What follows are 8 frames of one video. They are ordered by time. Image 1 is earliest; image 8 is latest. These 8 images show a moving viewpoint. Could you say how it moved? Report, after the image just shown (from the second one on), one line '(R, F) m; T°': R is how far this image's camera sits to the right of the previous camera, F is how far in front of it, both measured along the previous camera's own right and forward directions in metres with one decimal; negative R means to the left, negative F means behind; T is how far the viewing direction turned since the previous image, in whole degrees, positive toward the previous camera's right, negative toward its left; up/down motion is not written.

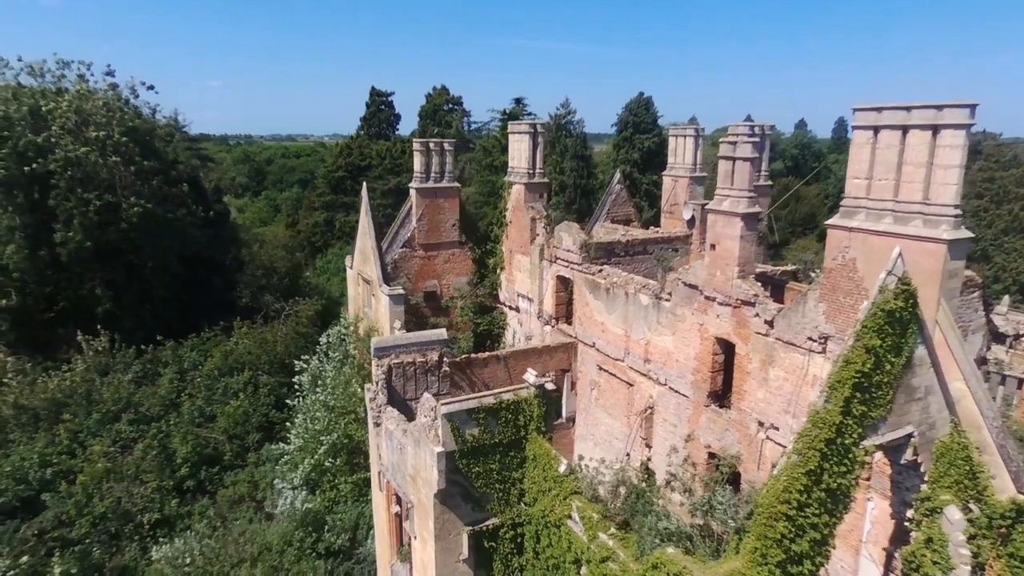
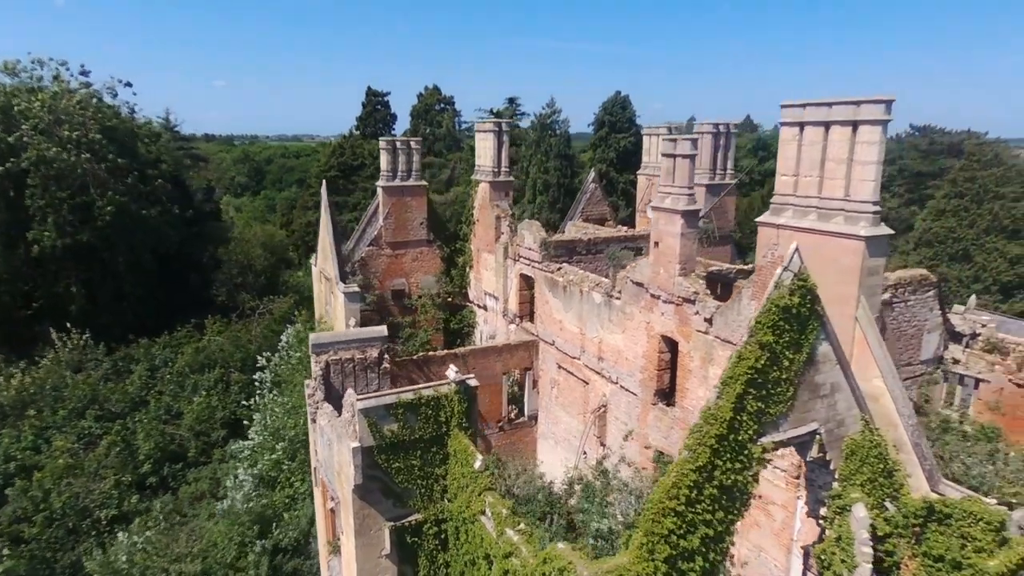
(+1.1, 0.0) m; -1°
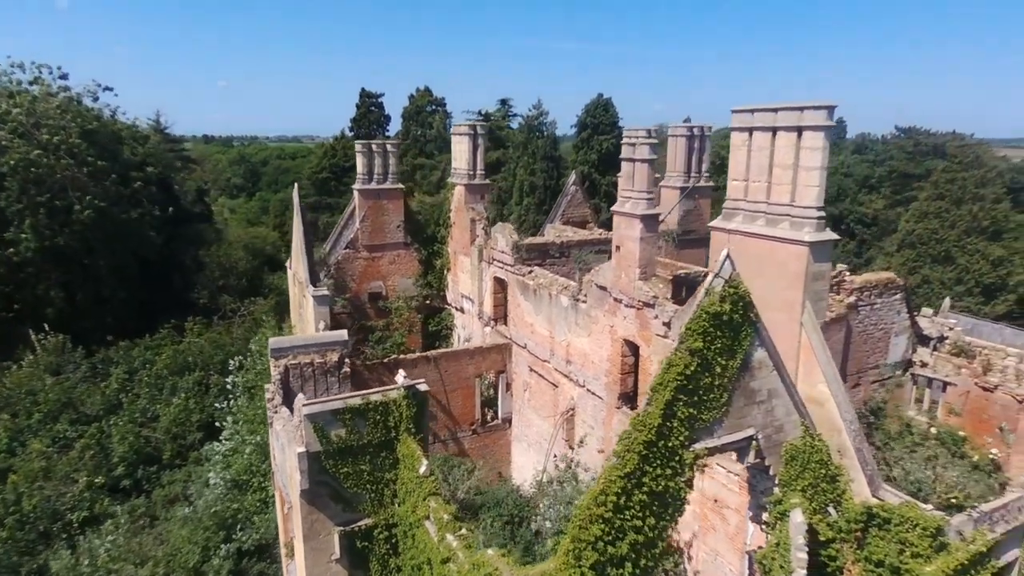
(+0.7, 0.0) m; 0°
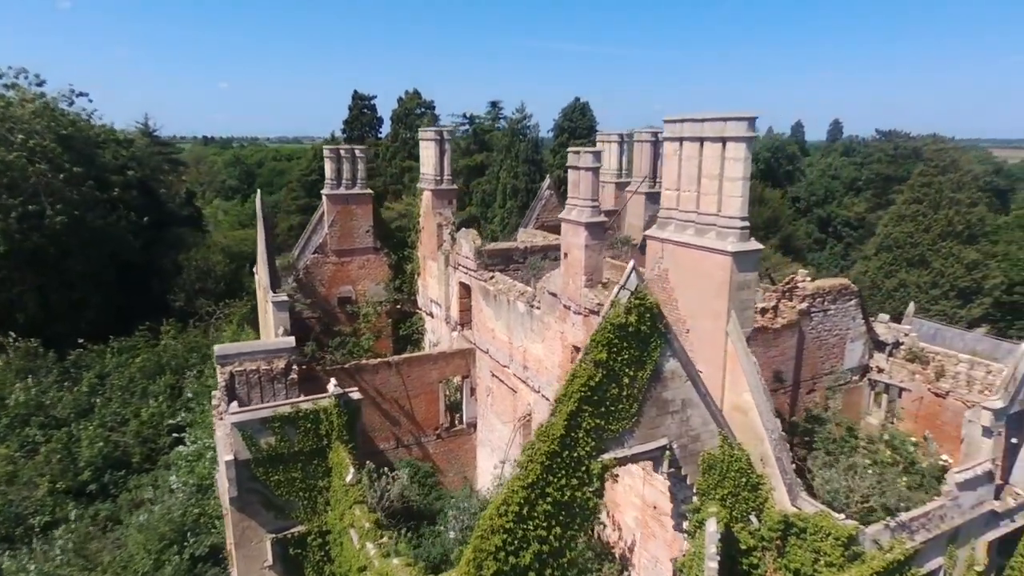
(+0.9, -0.1) m; 0°
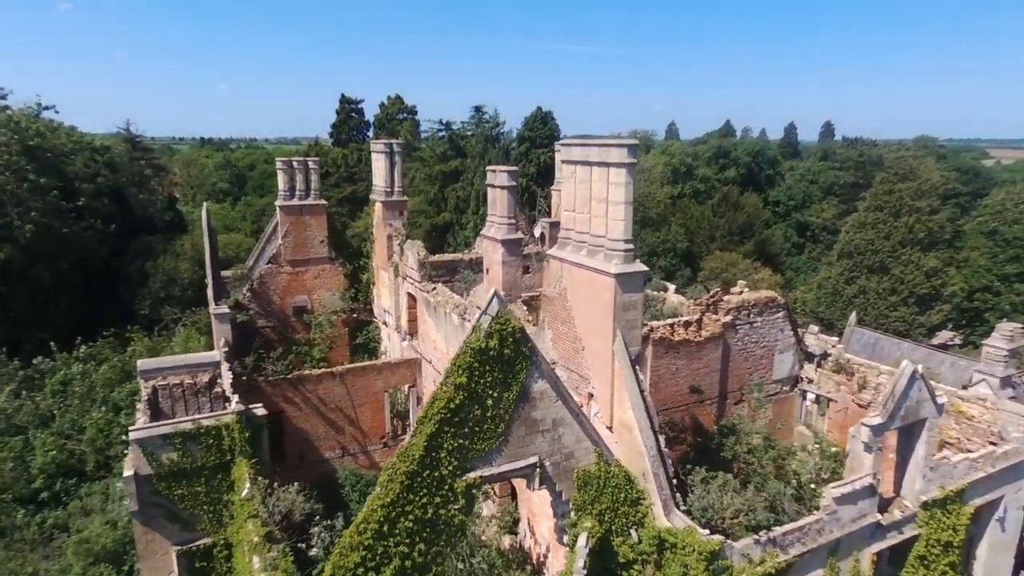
(+1.4, -0.2) m; 0°
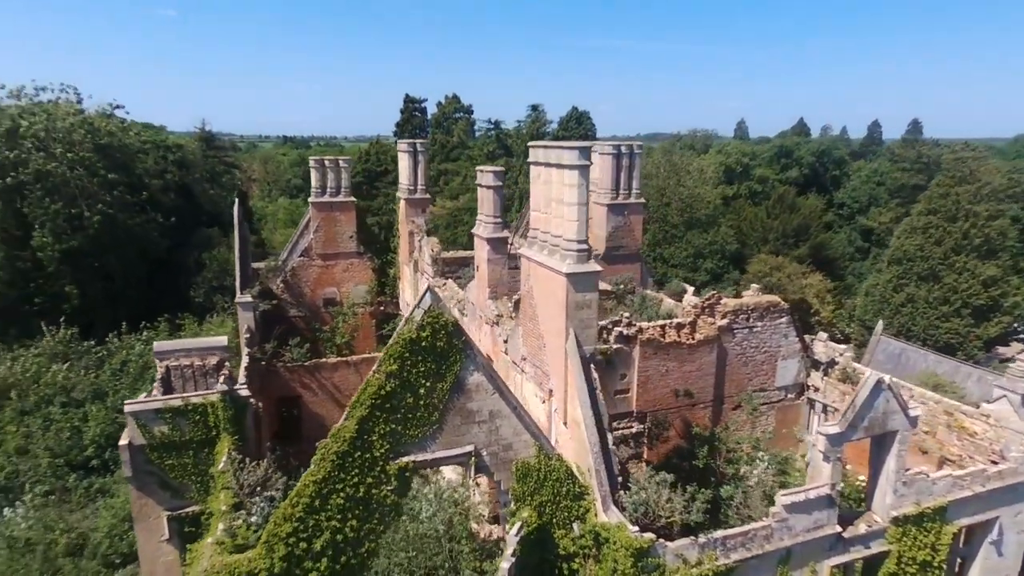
(+1.5, -0.2) m; -6°
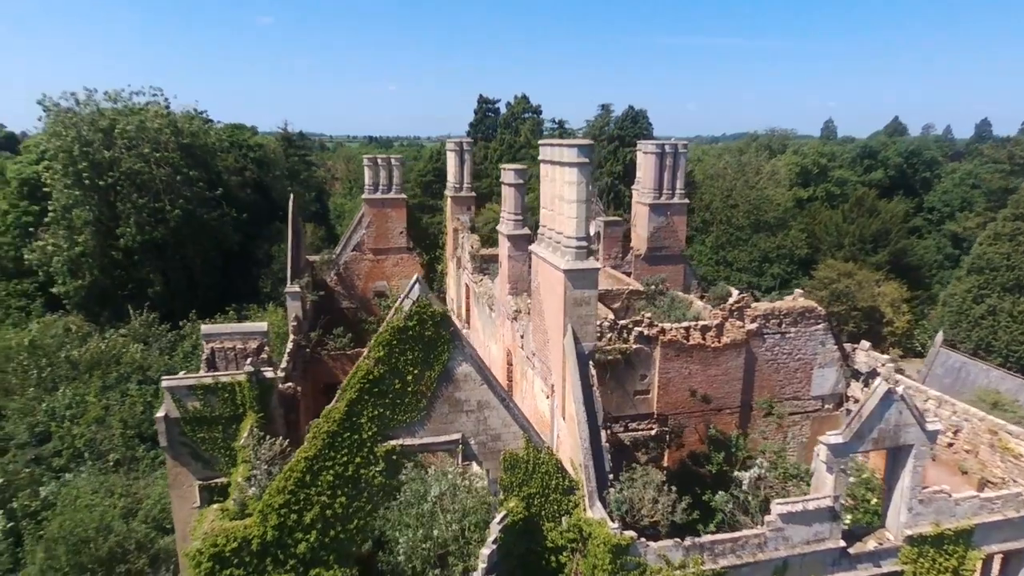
(+1.0, -0.1) m; -7°
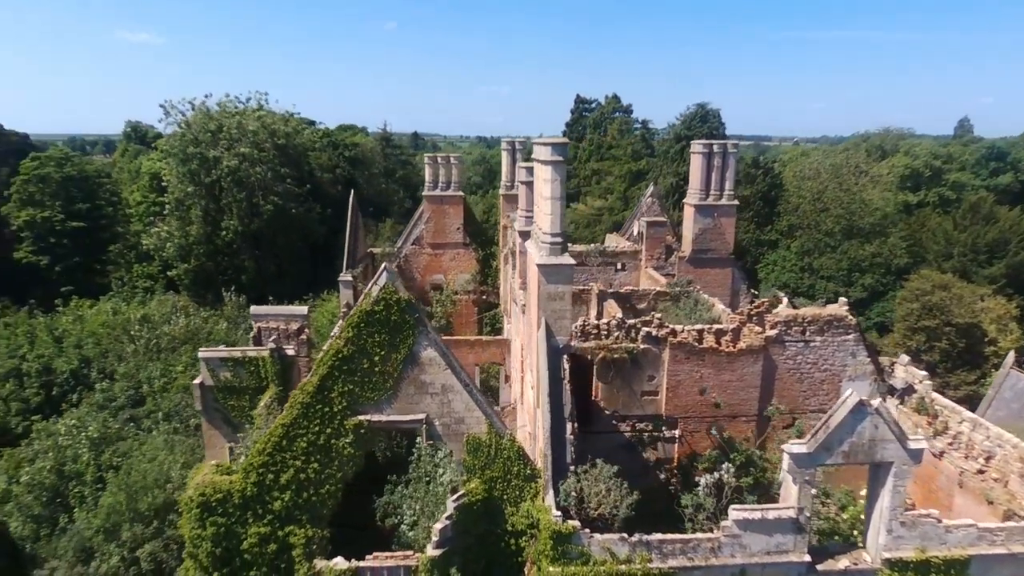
(+1.7, -0.2) m; -10°
